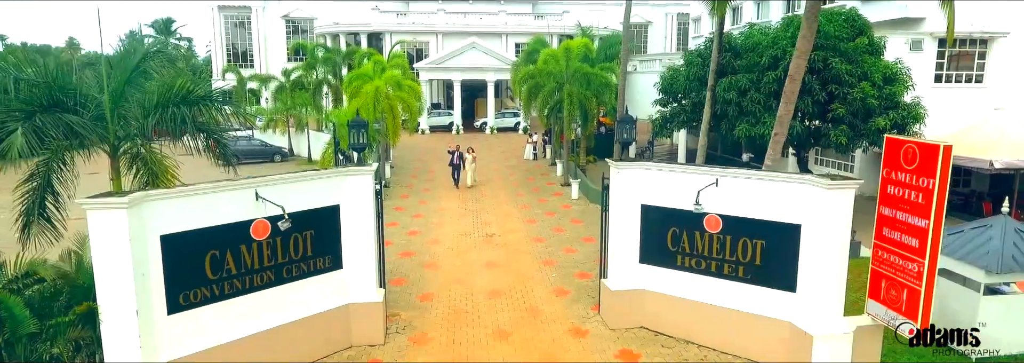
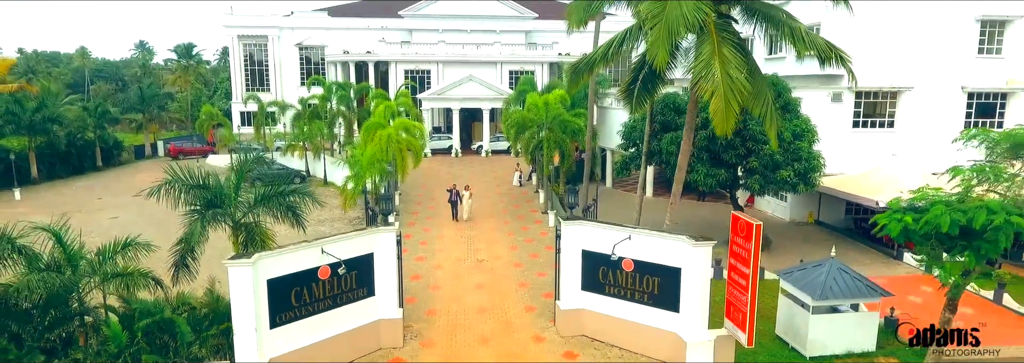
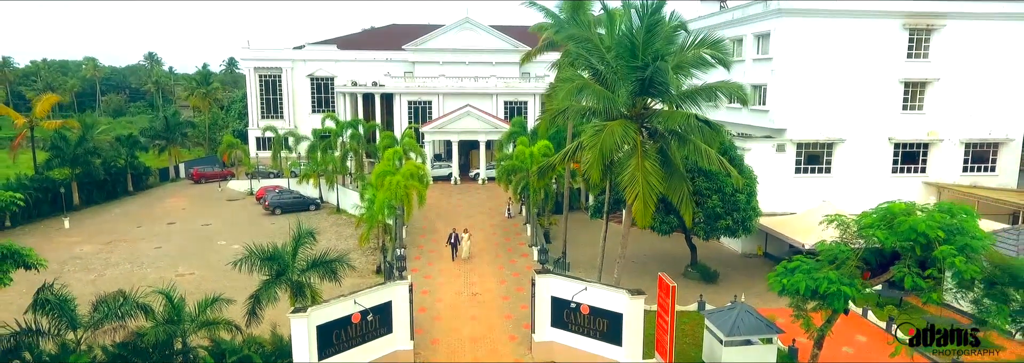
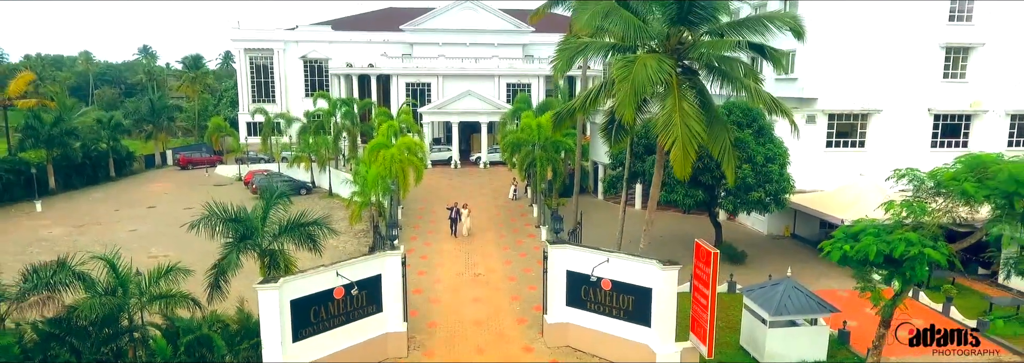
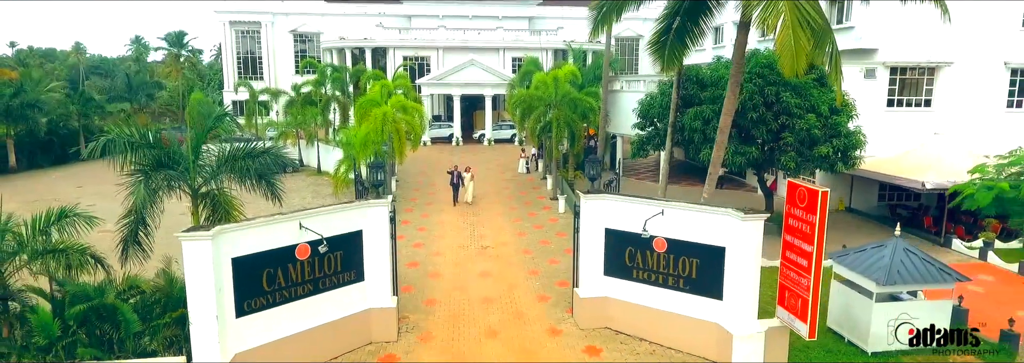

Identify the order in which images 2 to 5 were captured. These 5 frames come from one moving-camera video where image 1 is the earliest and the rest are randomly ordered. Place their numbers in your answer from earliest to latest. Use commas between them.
5, 2, 4, 3
